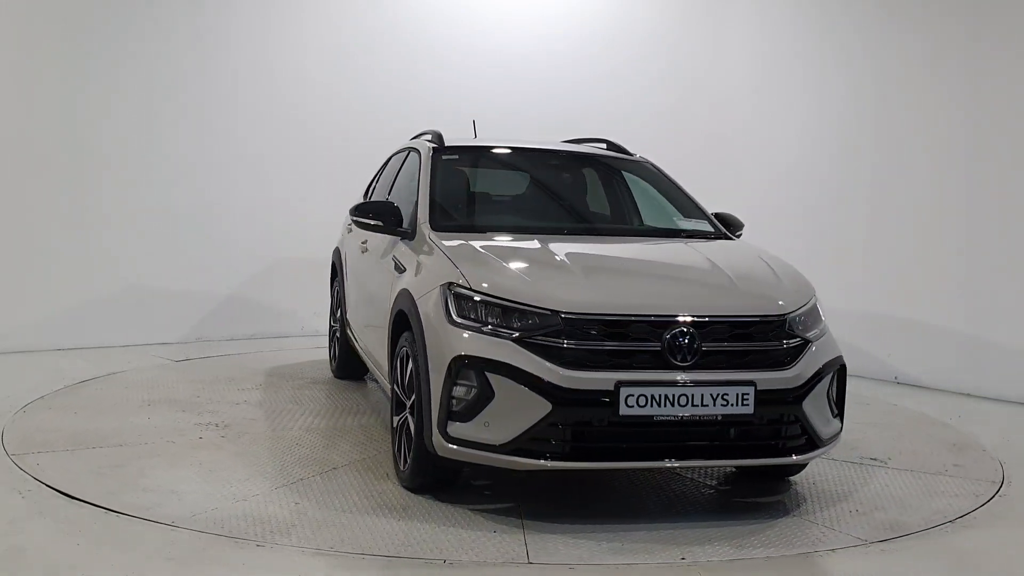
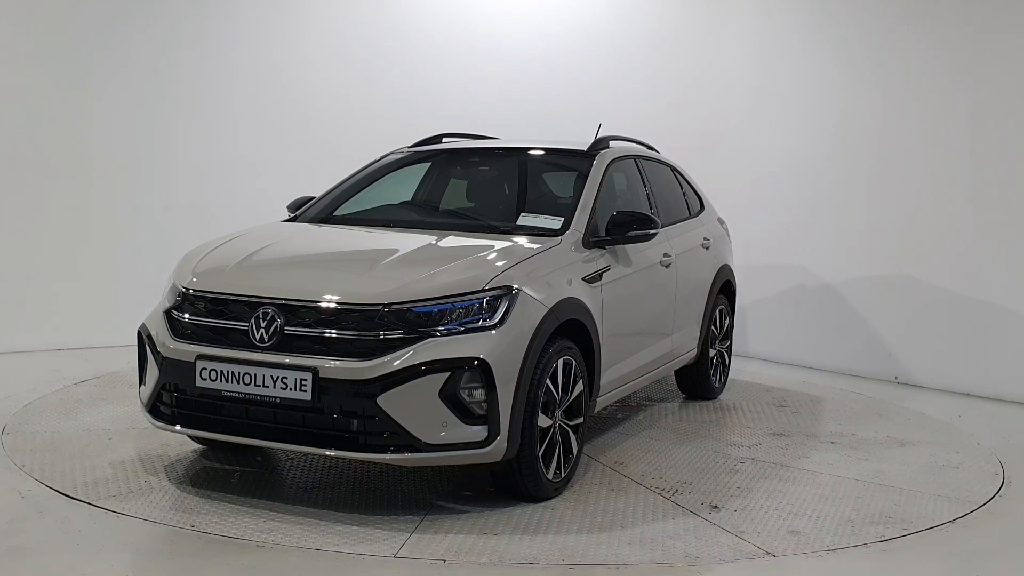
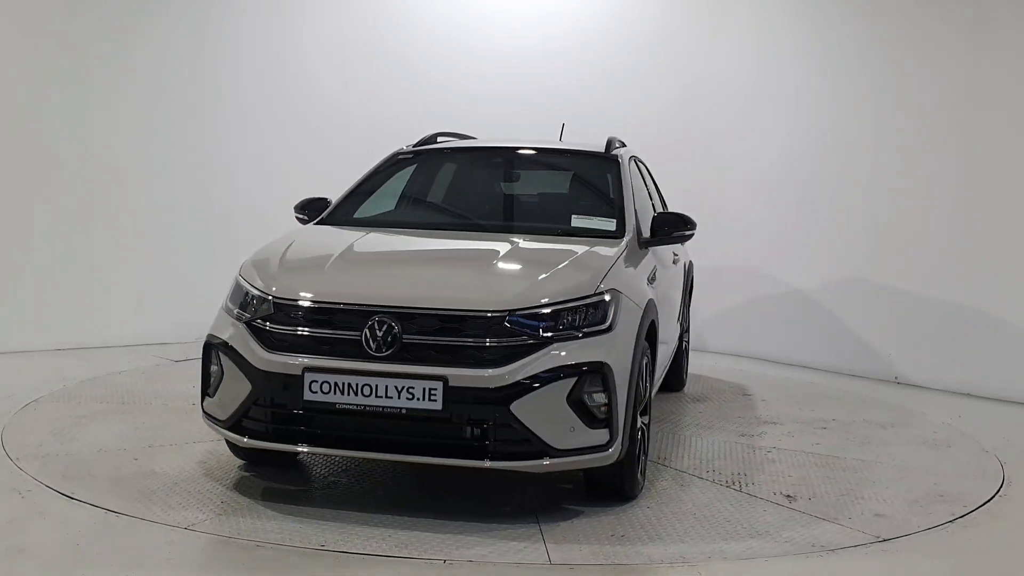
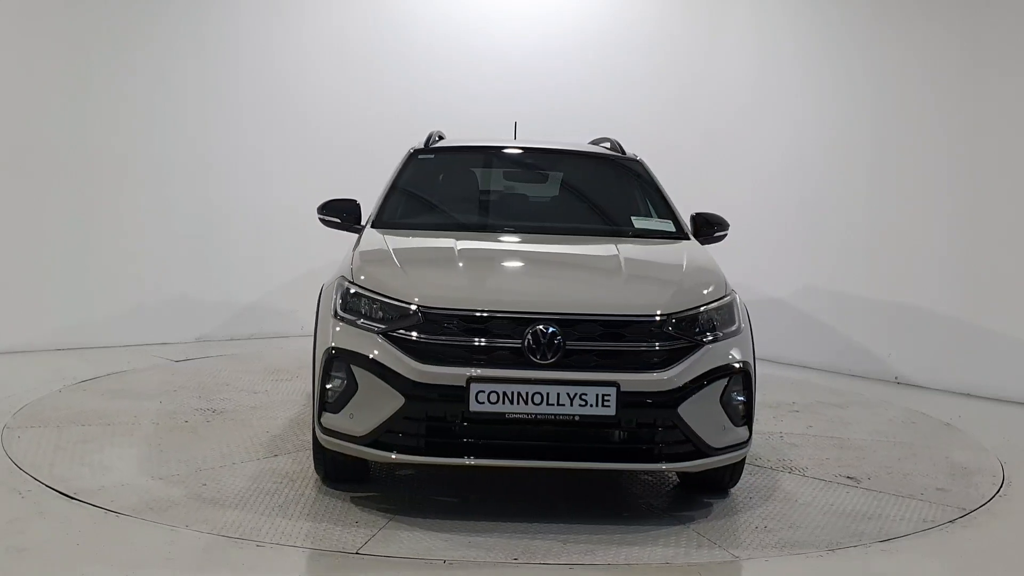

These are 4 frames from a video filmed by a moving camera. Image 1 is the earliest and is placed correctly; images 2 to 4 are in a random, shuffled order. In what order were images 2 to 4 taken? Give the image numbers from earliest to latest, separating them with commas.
4, 3, 2
